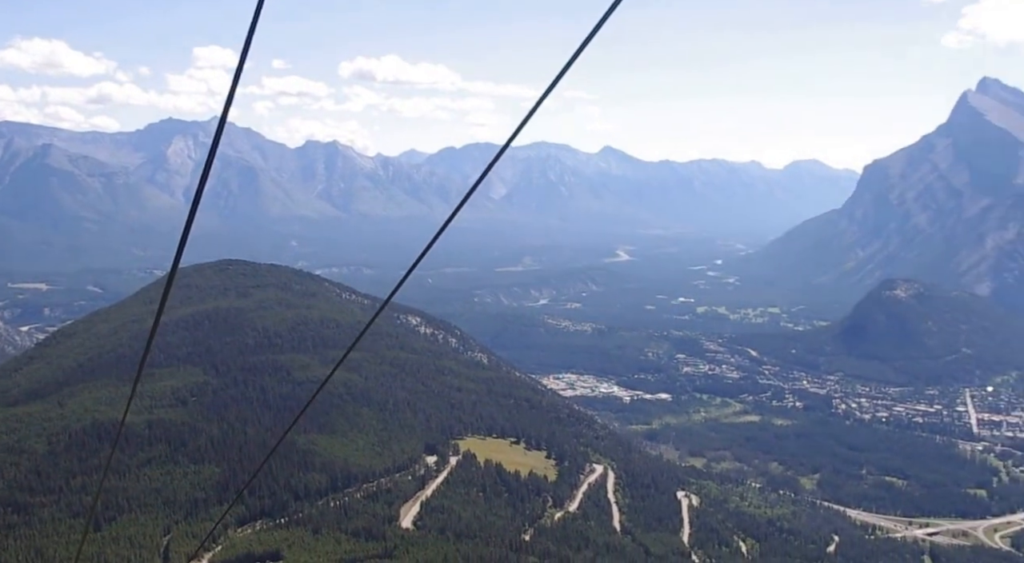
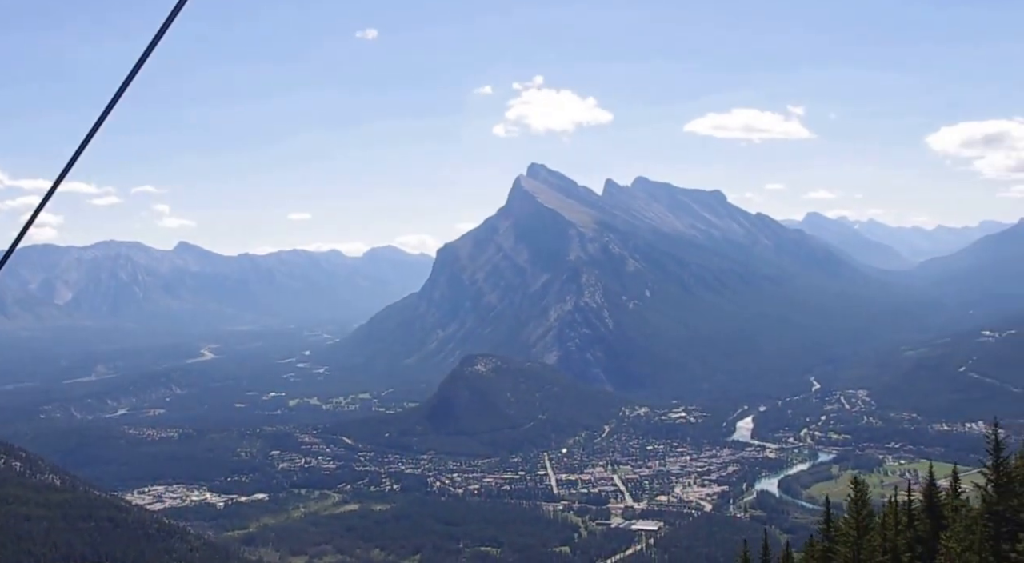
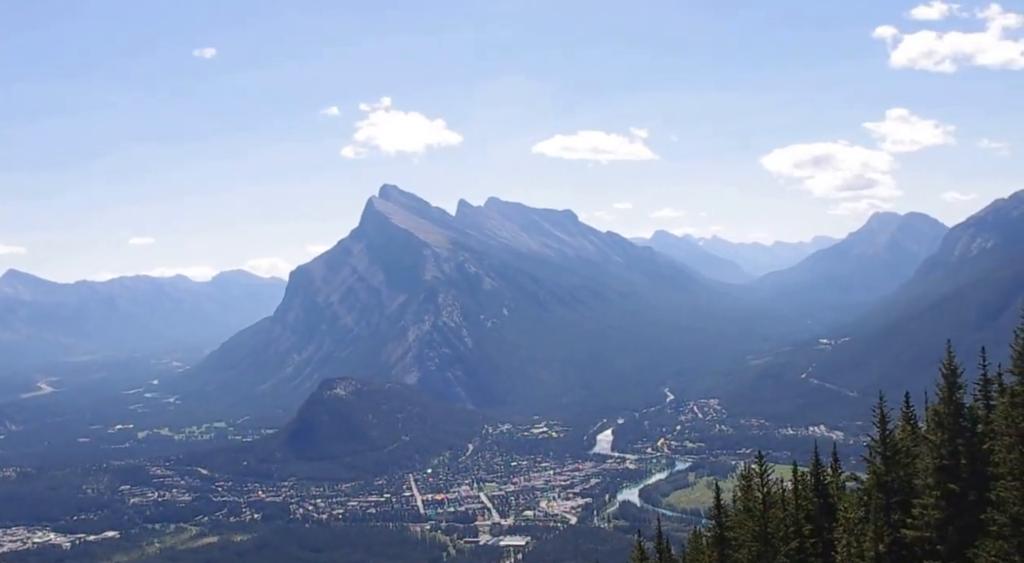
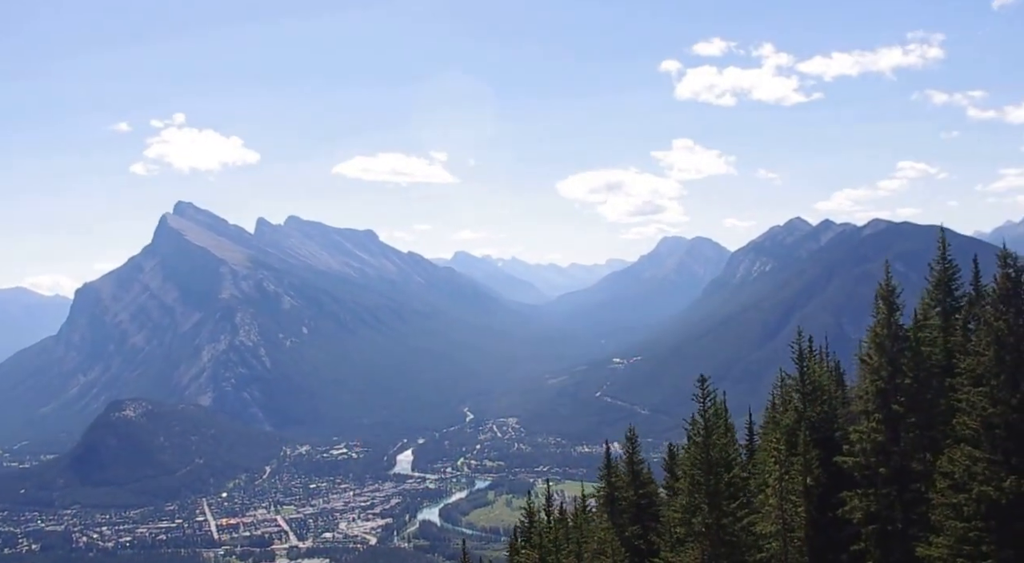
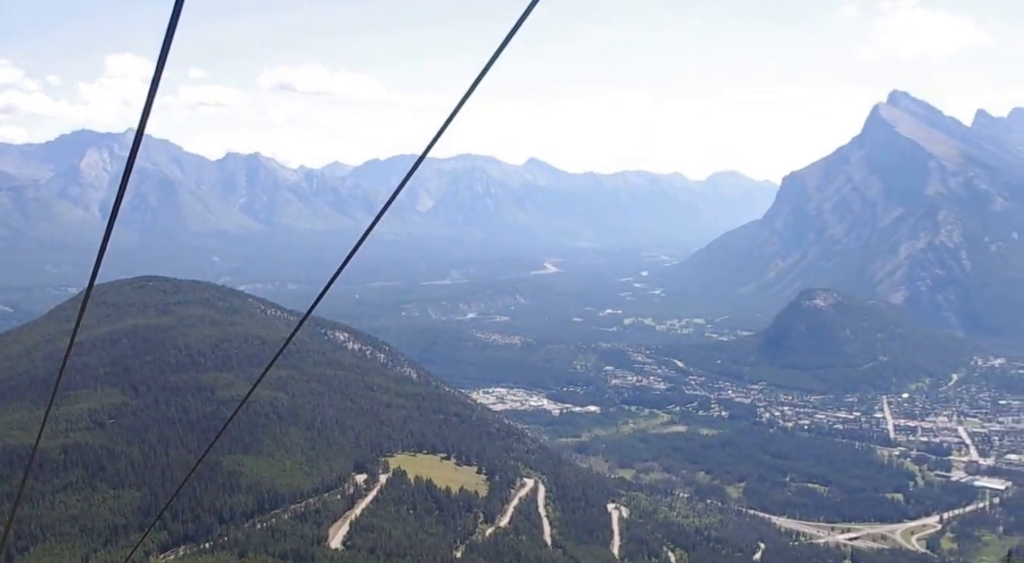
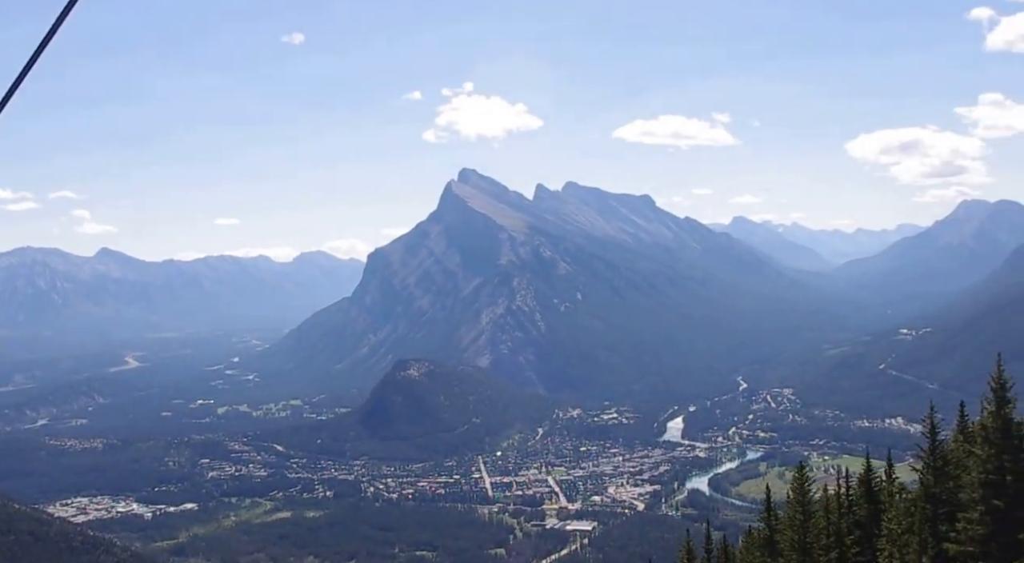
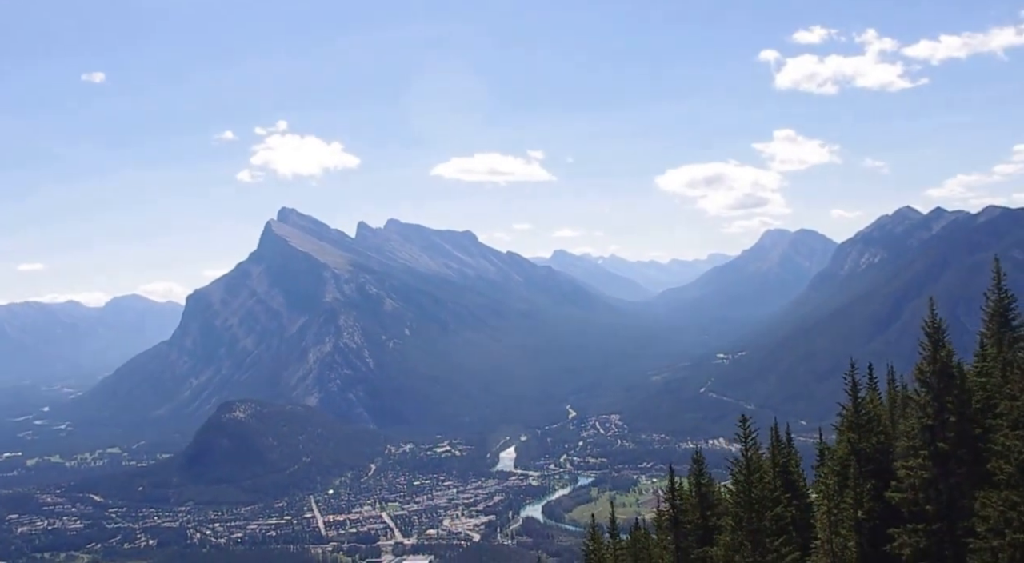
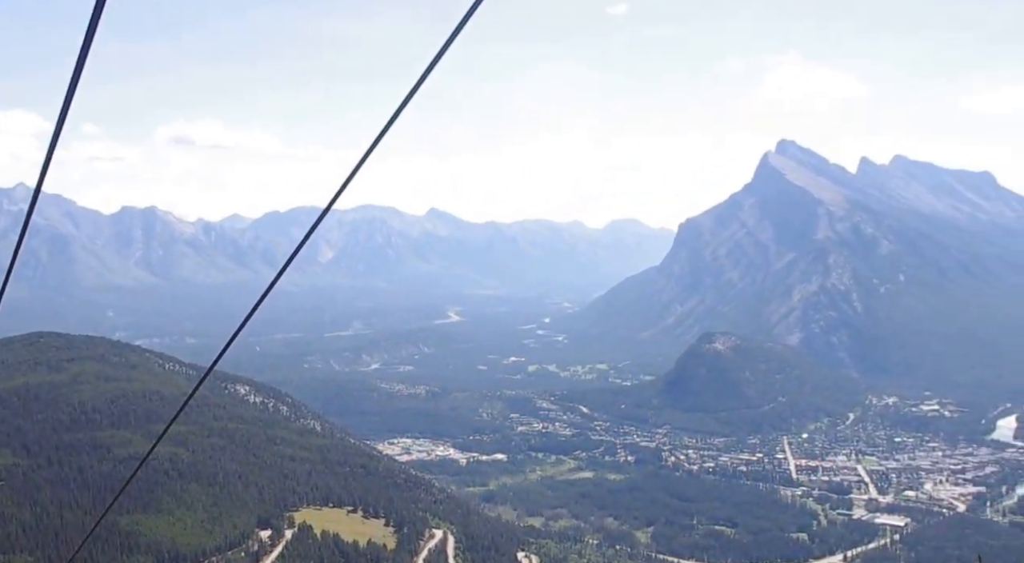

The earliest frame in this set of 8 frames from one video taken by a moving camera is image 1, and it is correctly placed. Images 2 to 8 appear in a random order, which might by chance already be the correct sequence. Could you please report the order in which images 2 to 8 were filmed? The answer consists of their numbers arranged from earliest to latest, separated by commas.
5, 8, 2, 6, 3, 7, 4
